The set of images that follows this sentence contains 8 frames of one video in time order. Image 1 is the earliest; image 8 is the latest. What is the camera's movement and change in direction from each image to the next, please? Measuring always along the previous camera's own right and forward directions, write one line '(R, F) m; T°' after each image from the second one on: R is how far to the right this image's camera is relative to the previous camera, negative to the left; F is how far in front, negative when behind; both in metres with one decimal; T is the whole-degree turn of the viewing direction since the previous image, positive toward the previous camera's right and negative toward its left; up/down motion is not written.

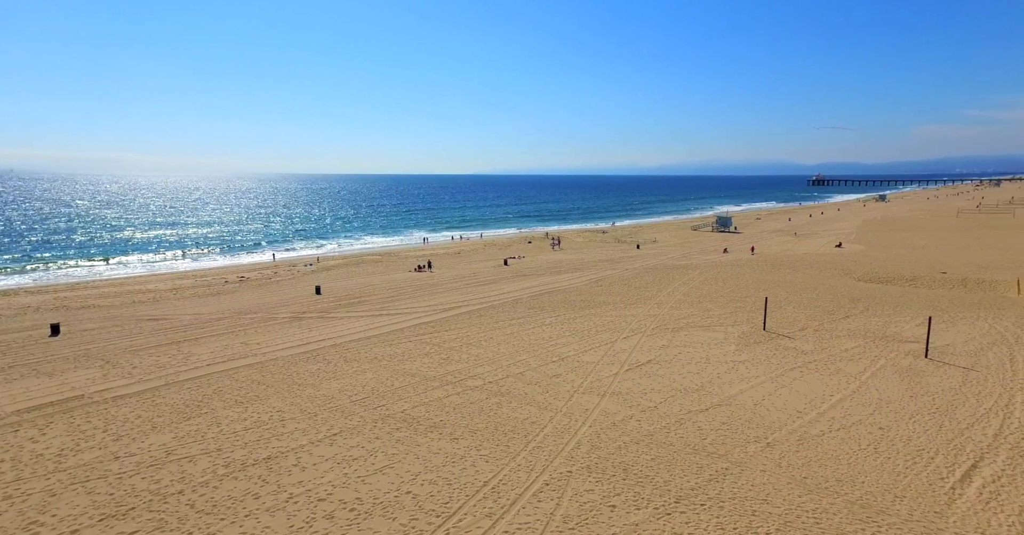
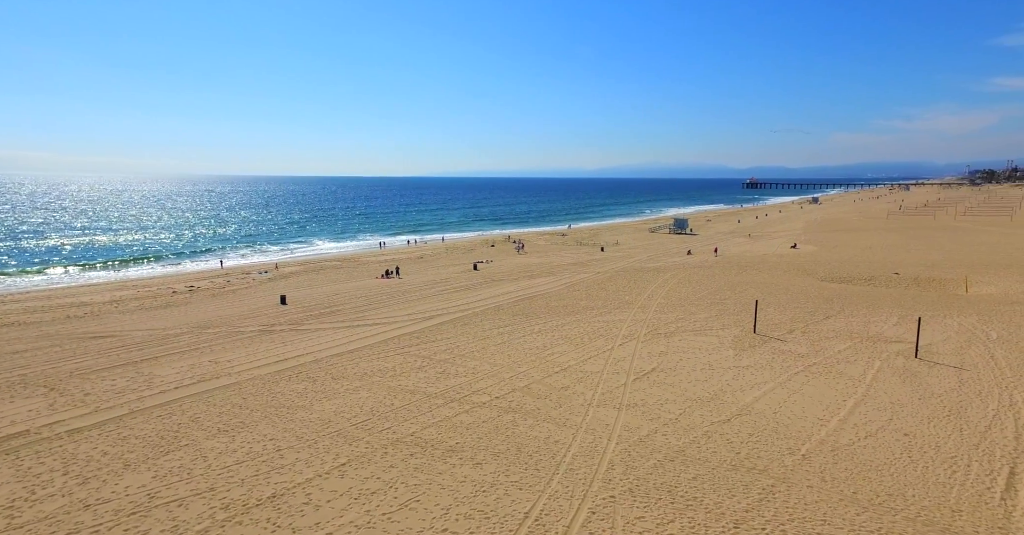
(-1.2, +0.7) m; +5°
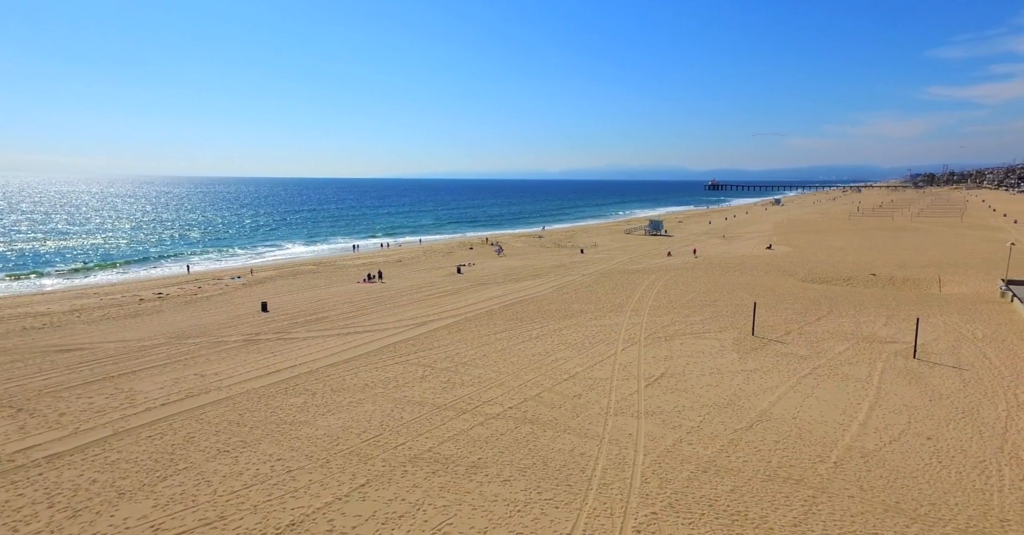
(-0.9, +0.4) m; +3°
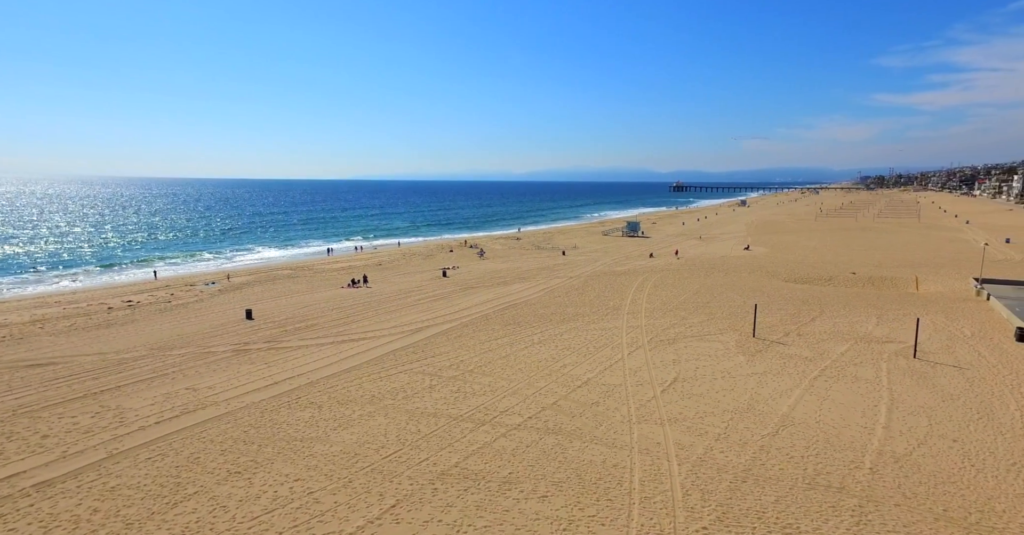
(-1.0, +0.4) m; +3°
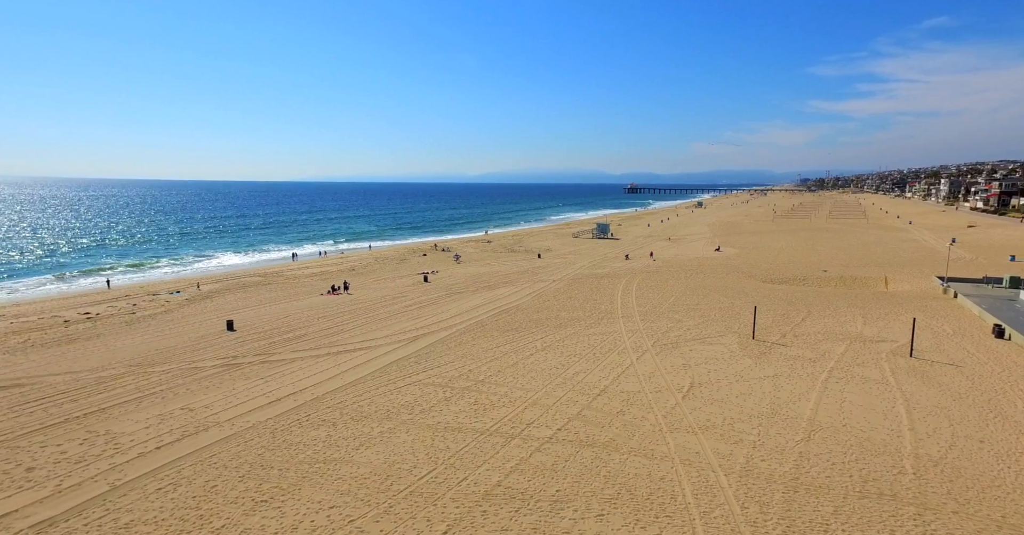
(-1.3, +0.4) m; +4°
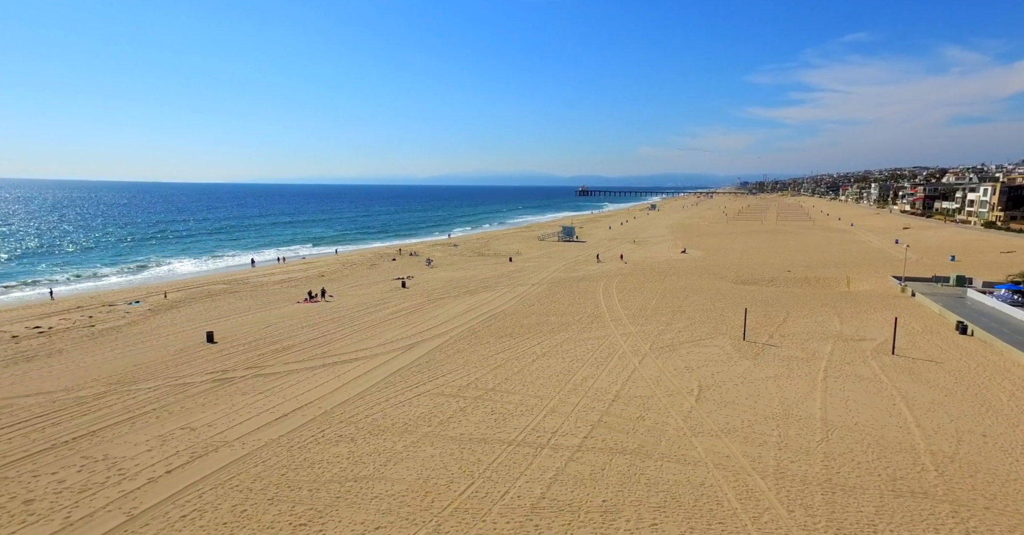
(-1.3, +0.1) m; +5°
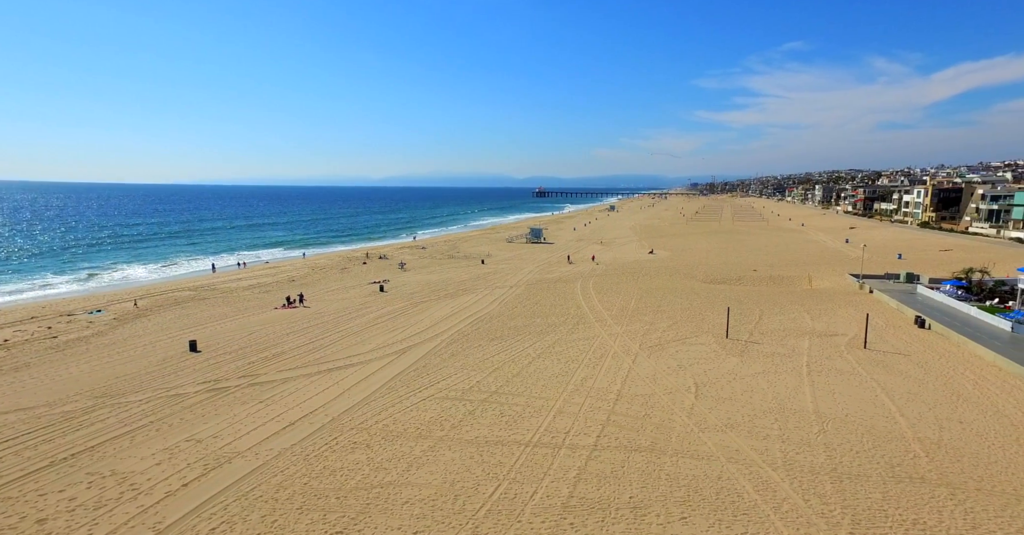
(-1.1, -0.2) m; +4°
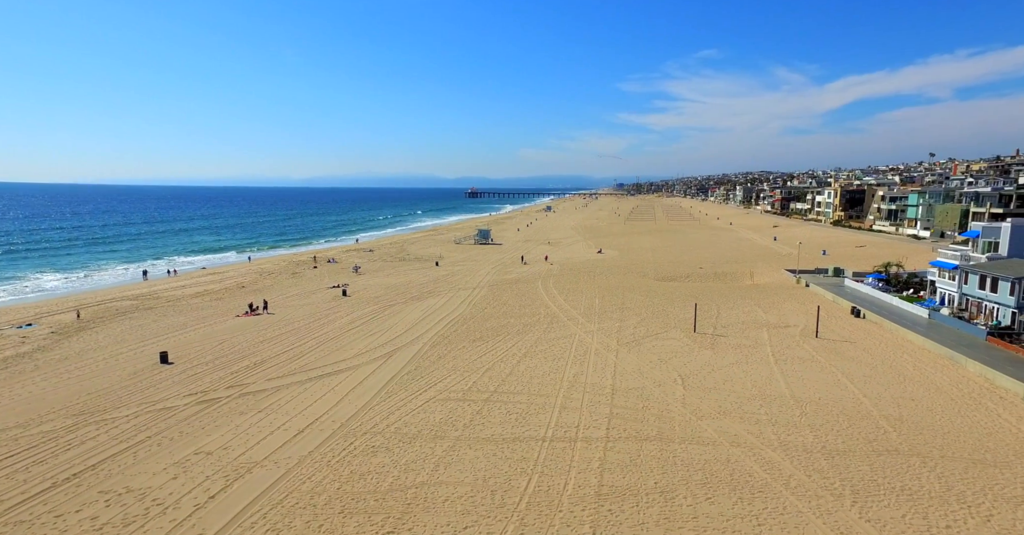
(-1.6, -0.4) m; +7°
